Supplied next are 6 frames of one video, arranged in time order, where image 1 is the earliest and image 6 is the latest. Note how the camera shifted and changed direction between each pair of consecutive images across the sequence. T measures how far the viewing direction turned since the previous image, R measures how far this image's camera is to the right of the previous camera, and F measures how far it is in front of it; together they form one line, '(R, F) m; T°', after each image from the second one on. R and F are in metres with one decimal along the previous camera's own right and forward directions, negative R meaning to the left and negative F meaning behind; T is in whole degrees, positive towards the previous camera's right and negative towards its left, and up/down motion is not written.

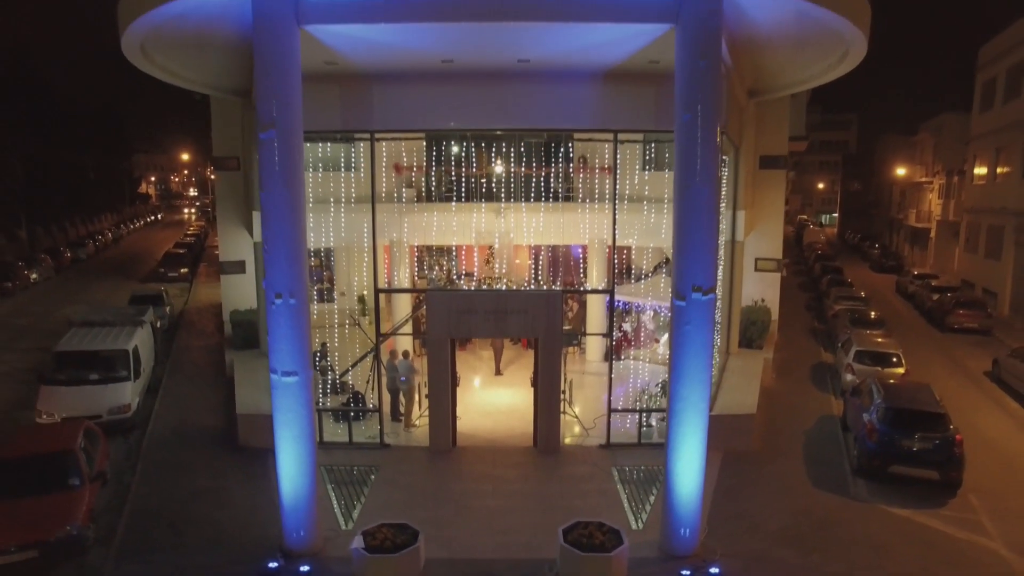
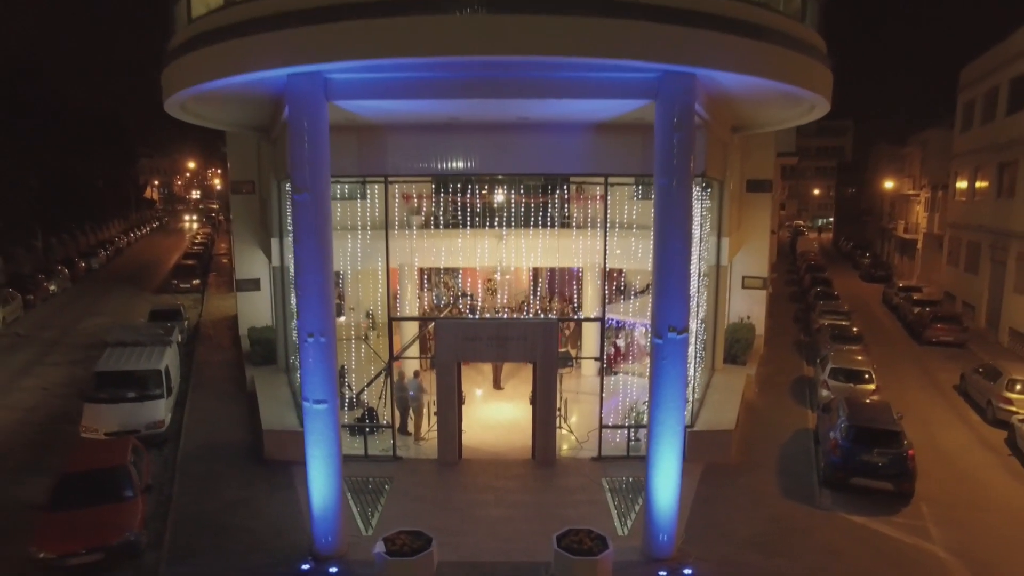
(0.0, -1.2) m; 0°
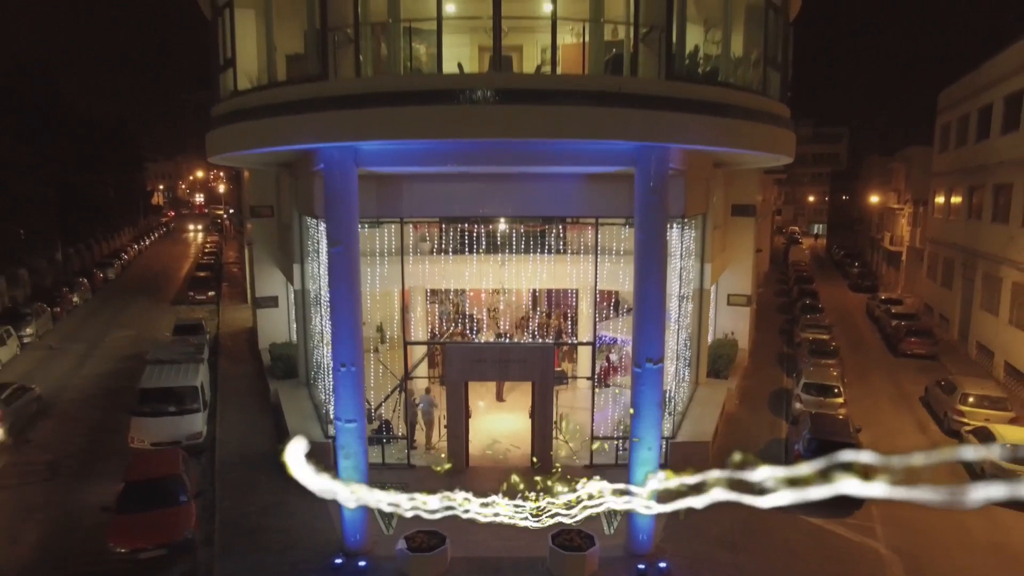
(0.0, -1.6) m; 0°
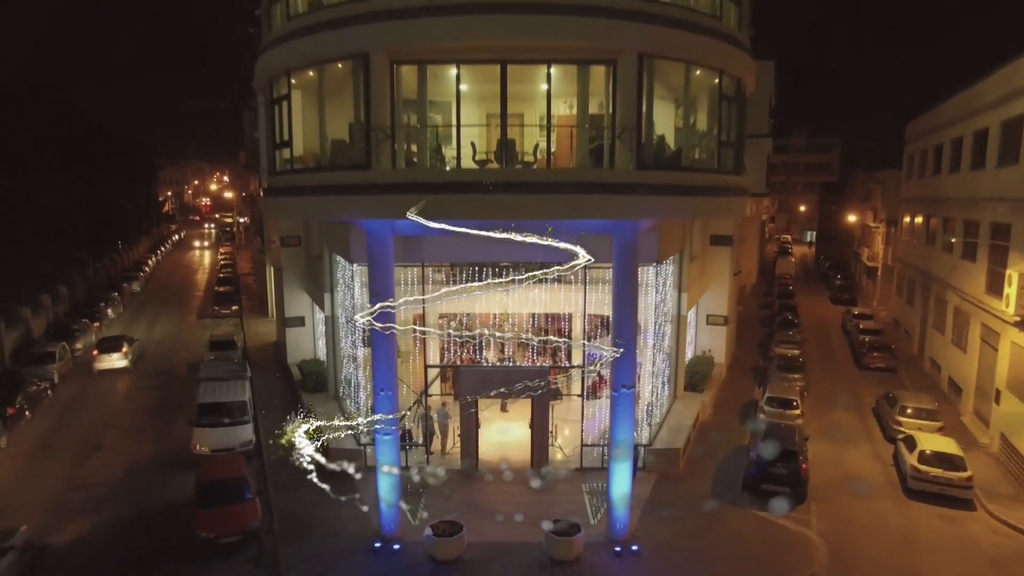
(0.0, -2.7) m; 0°
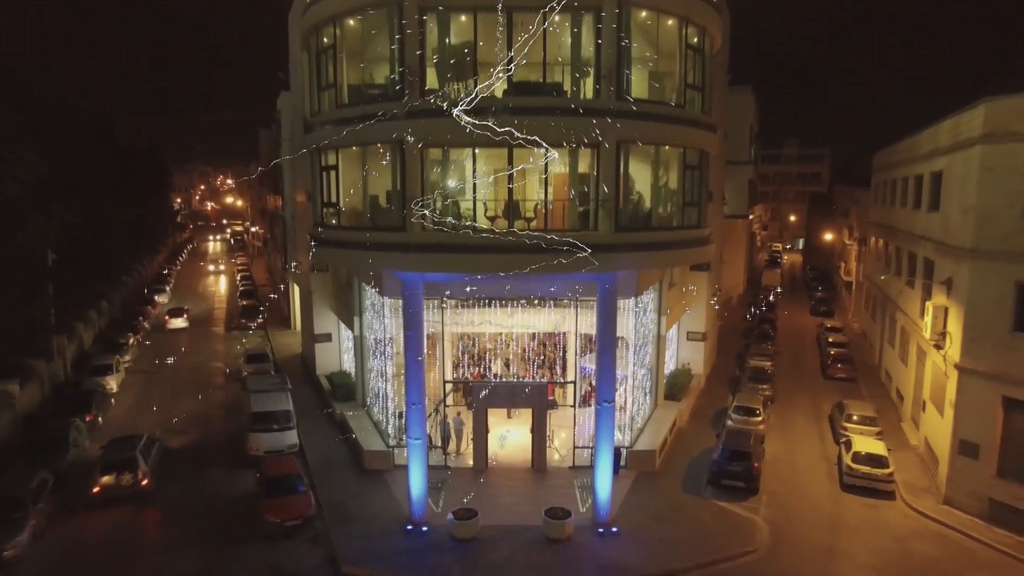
(-0.1, -3.4) m; 0°
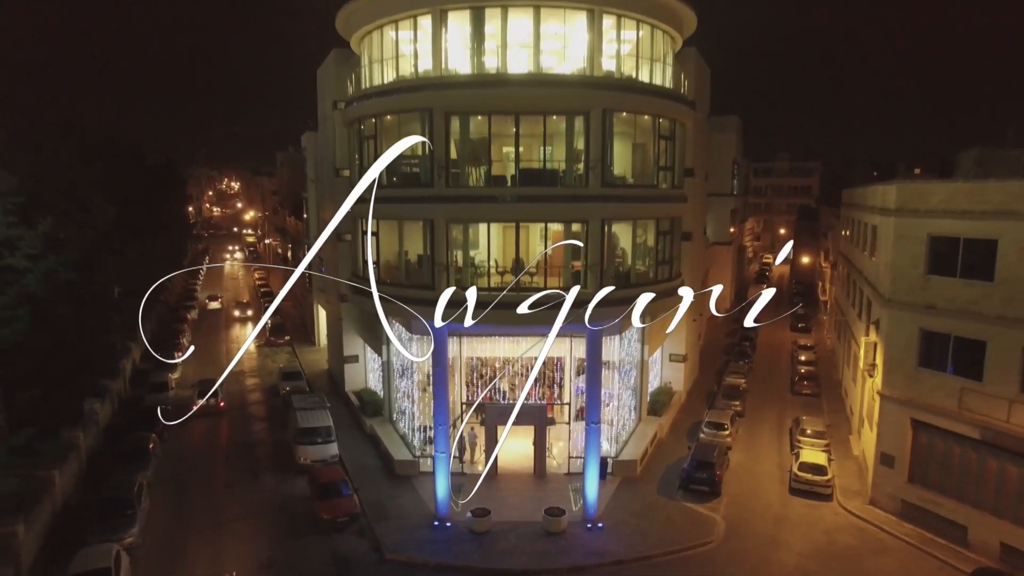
(-0.2, -4.1) m; 0°
